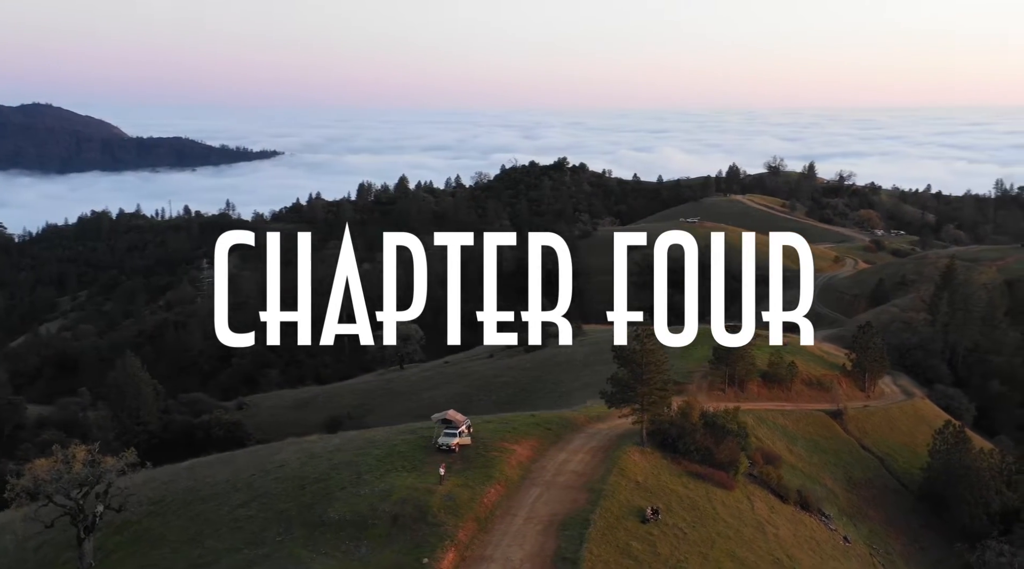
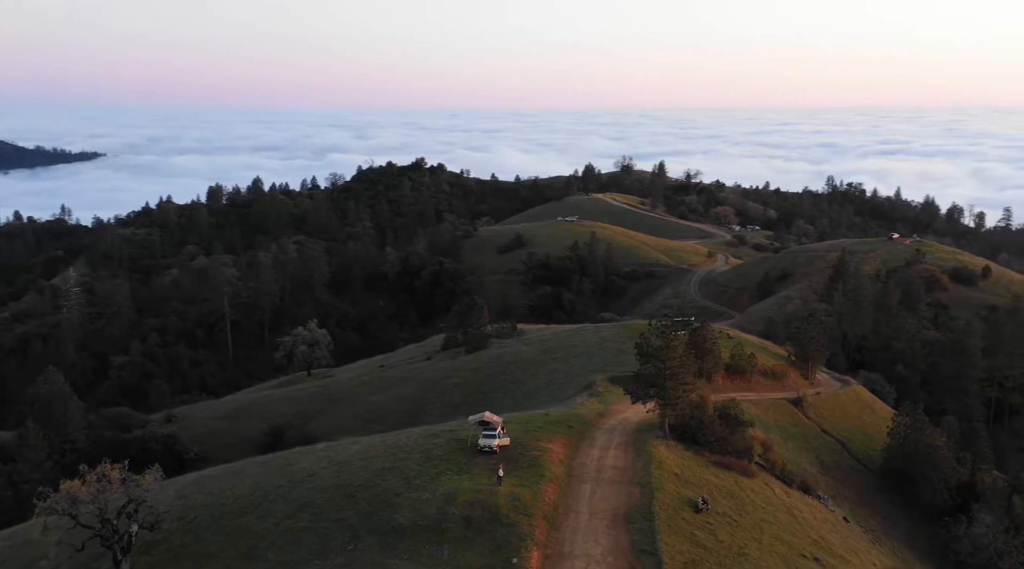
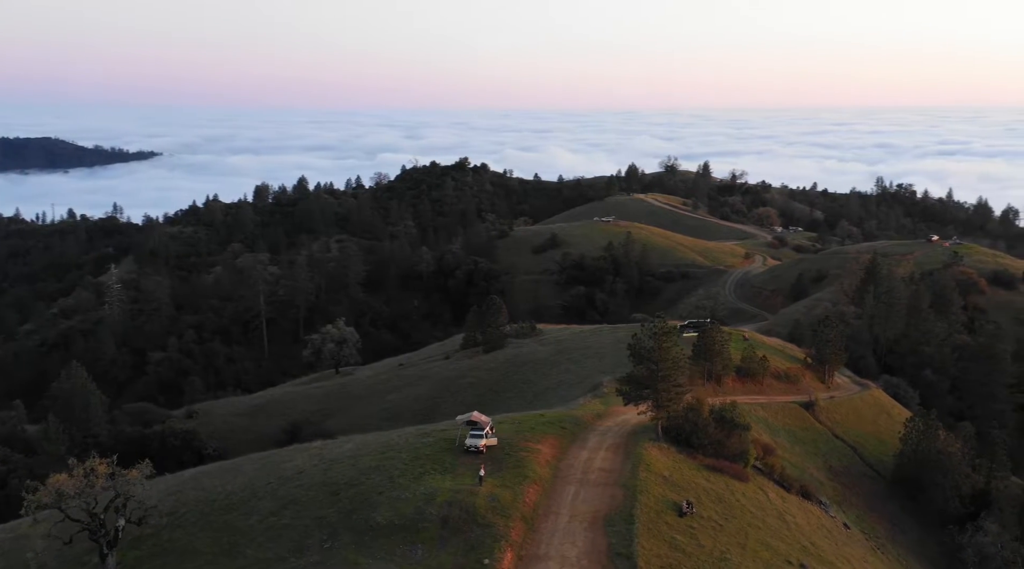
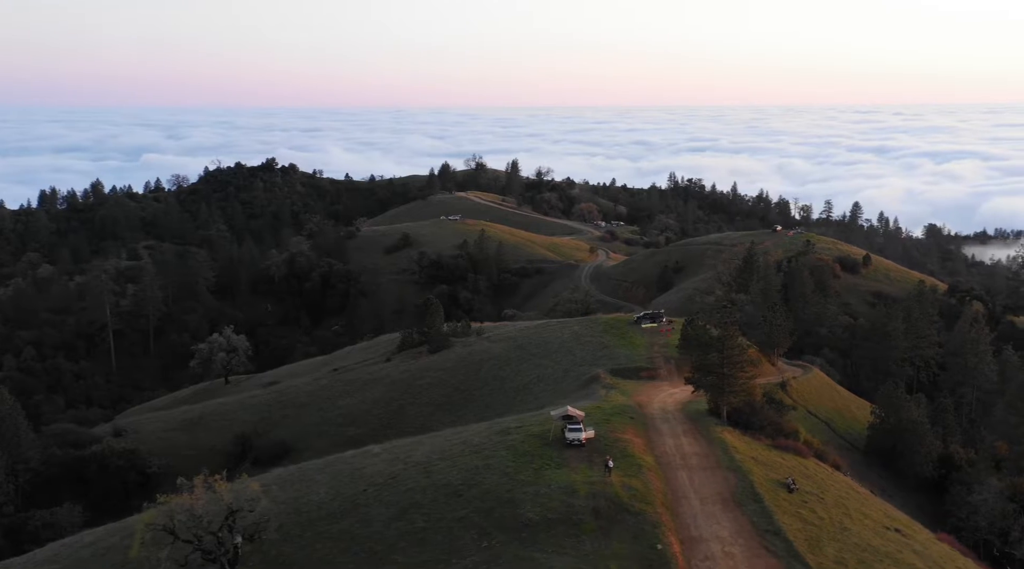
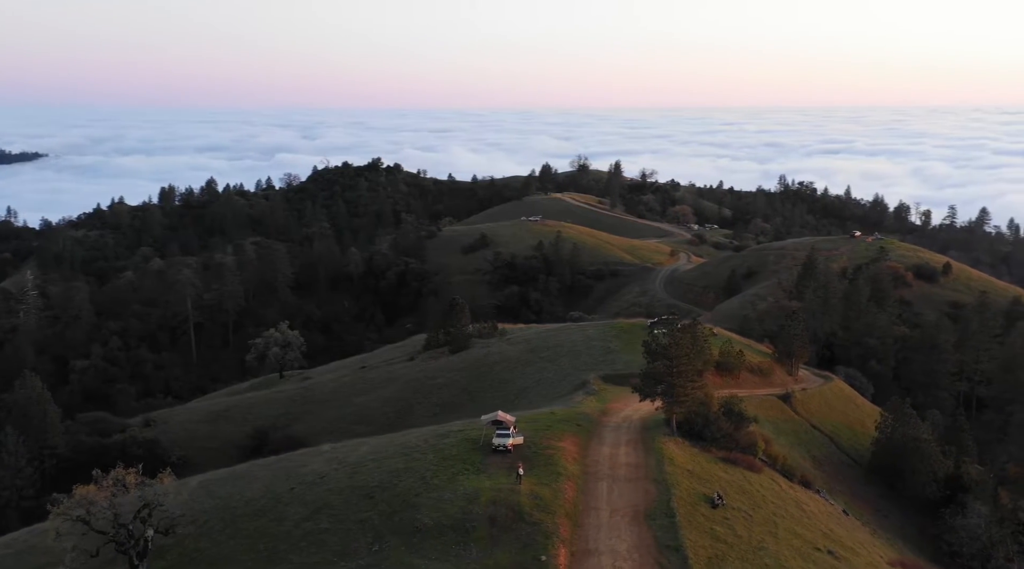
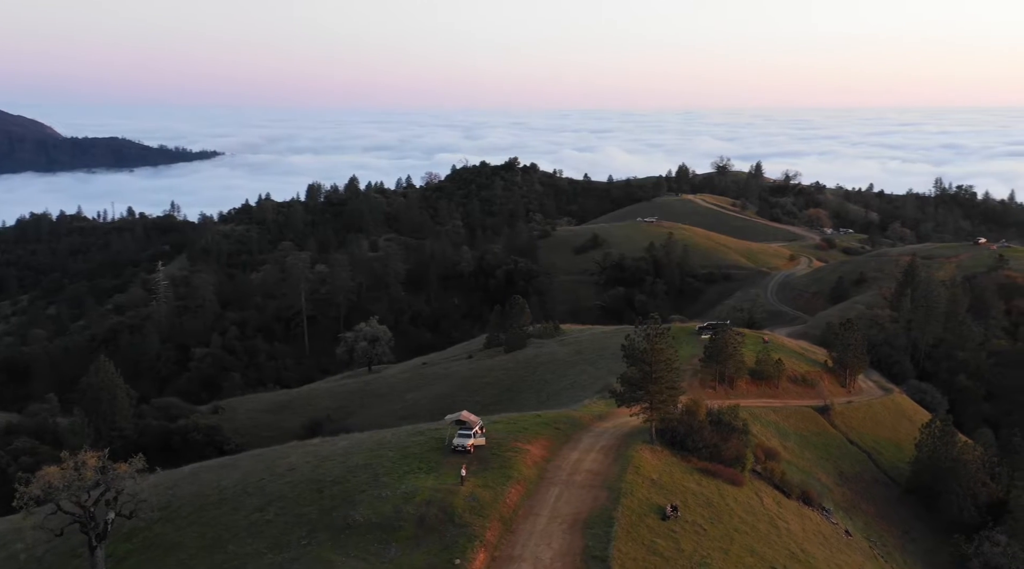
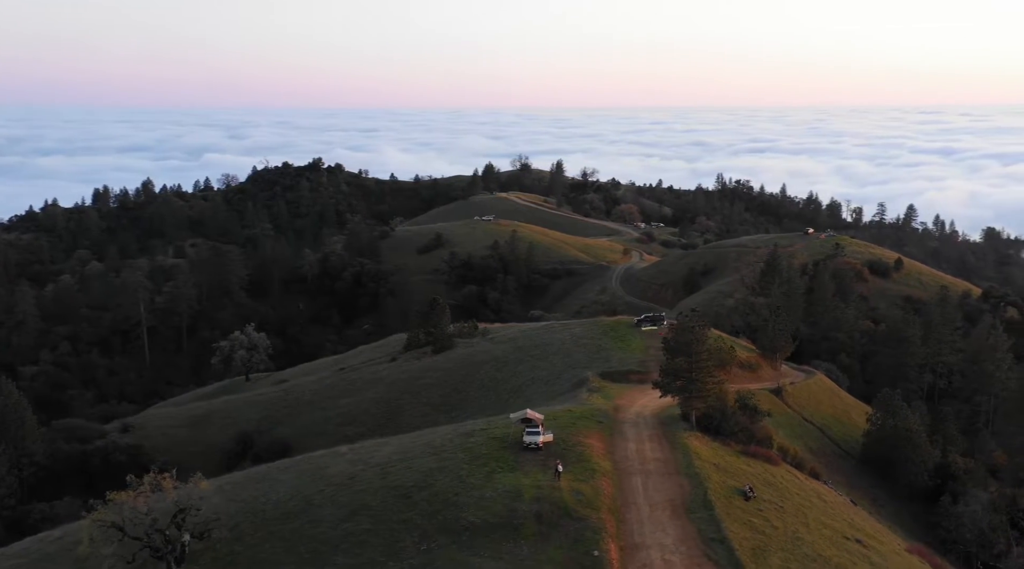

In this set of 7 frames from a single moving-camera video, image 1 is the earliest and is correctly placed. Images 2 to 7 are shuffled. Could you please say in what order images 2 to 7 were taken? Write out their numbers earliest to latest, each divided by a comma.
6, 3, 2, 5, 7, 4
